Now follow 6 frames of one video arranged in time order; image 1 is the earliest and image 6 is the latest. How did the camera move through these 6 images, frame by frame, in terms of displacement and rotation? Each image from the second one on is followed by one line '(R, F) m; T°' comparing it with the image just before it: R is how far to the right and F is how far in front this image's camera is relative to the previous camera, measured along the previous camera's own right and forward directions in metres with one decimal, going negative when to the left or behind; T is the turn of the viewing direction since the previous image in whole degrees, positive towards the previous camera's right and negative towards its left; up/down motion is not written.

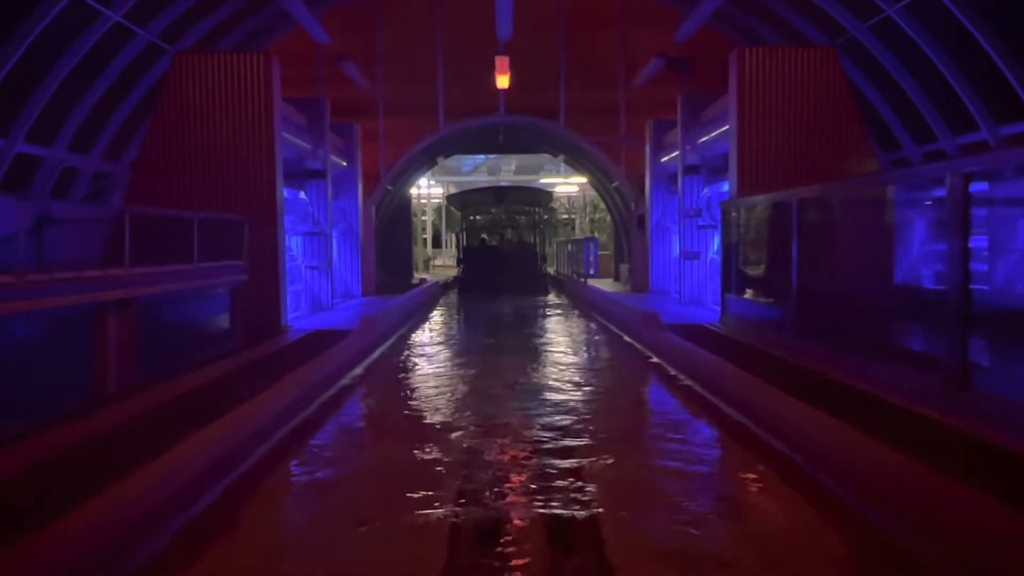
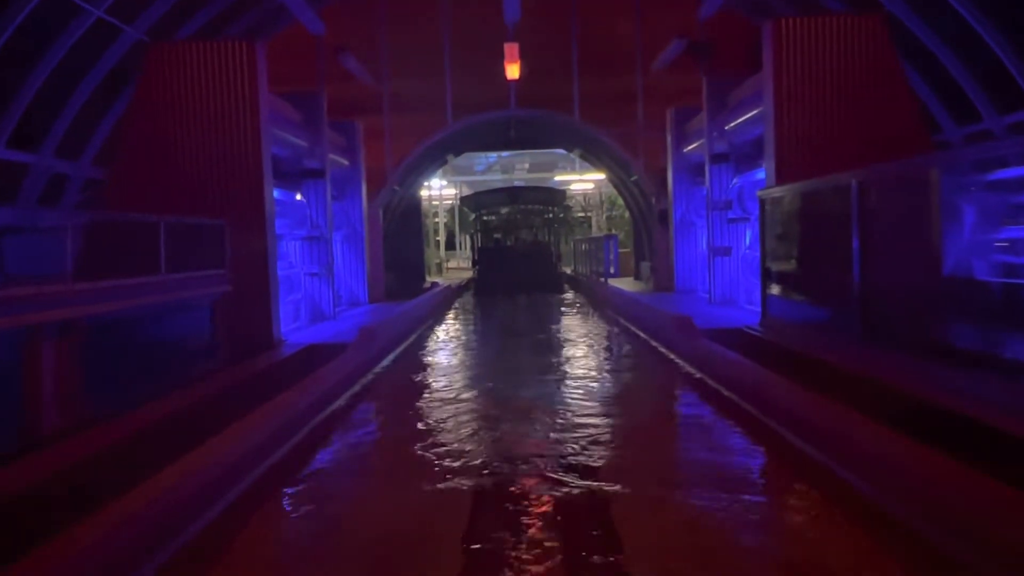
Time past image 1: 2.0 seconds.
(0.0, +1.0) m; -1°
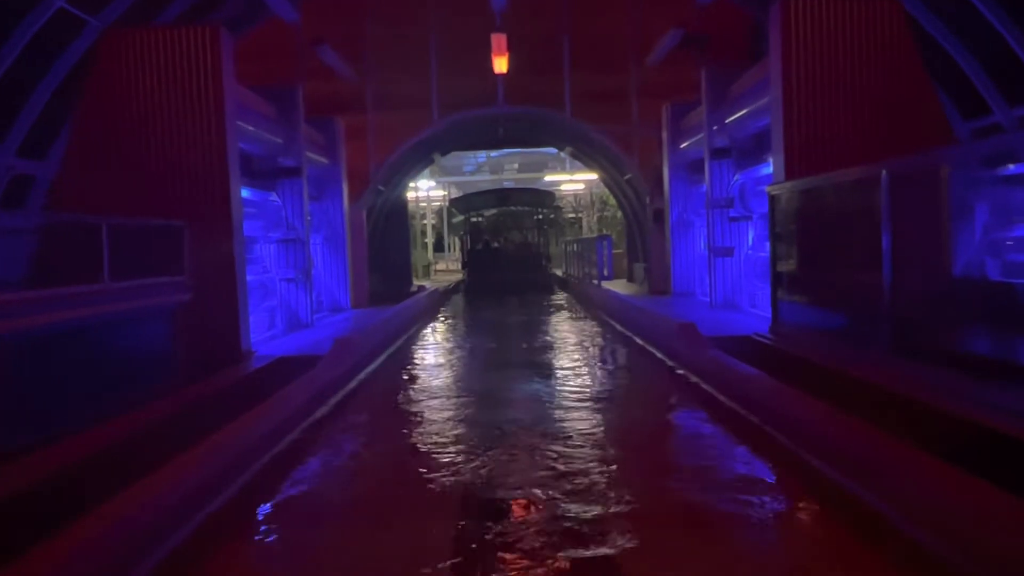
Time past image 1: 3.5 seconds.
(0.0, +0.7) m; +1°
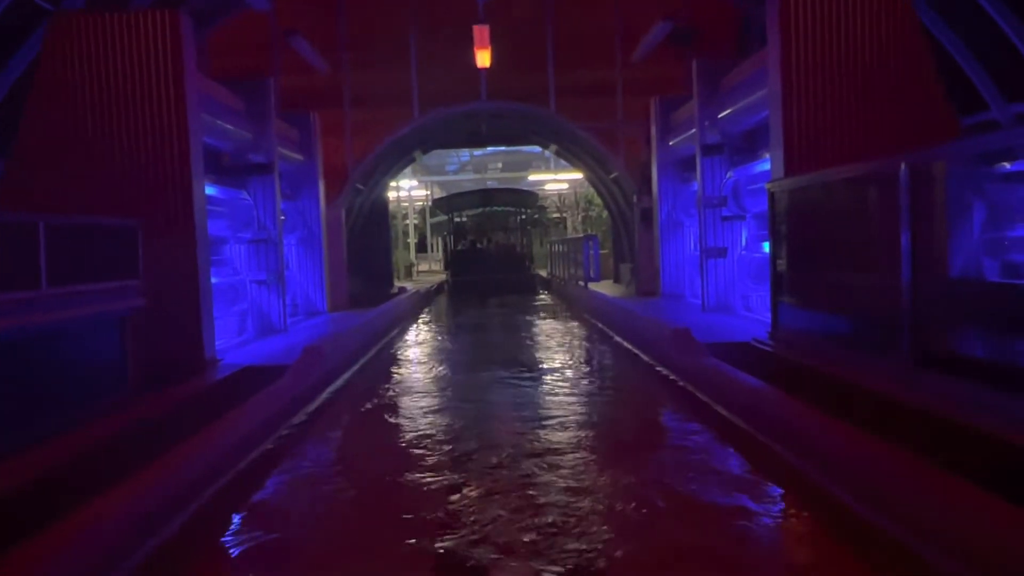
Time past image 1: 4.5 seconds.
(0.0, +0.5) m; +1°
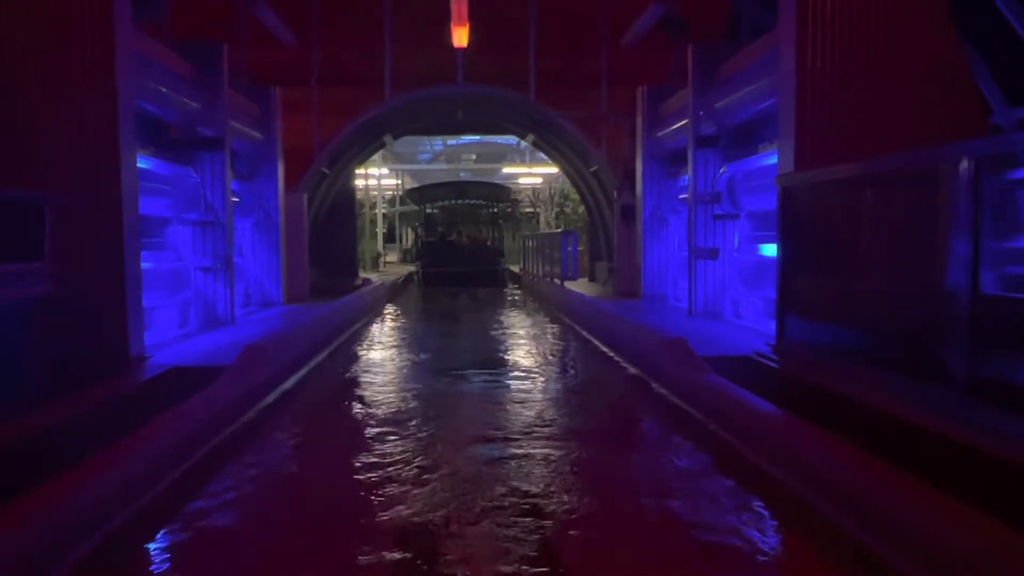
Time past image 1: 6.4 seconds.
(0.0, +0.9) m; +2°
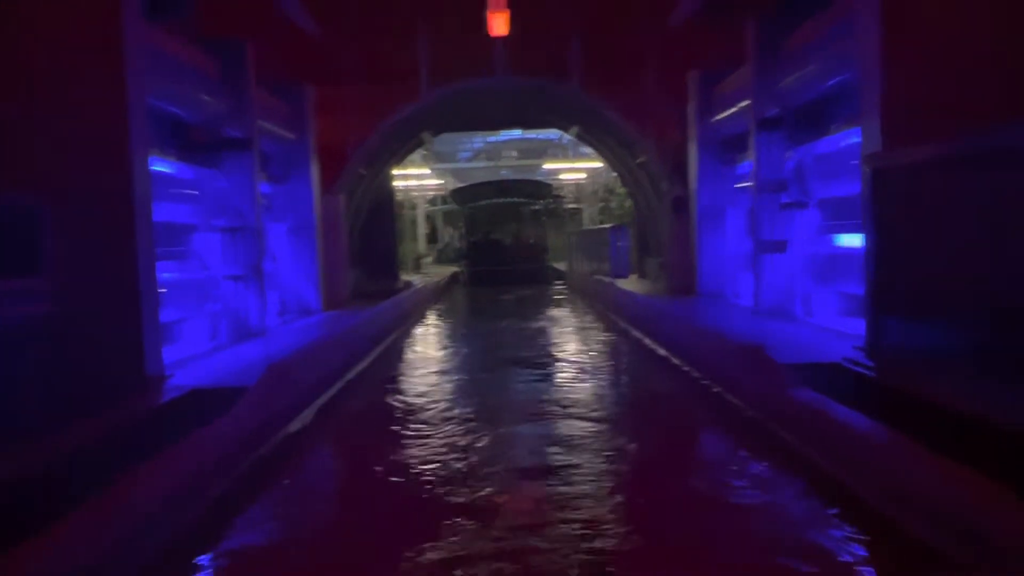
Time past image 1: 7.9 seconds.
(0.0, +0.7) m; -3°
